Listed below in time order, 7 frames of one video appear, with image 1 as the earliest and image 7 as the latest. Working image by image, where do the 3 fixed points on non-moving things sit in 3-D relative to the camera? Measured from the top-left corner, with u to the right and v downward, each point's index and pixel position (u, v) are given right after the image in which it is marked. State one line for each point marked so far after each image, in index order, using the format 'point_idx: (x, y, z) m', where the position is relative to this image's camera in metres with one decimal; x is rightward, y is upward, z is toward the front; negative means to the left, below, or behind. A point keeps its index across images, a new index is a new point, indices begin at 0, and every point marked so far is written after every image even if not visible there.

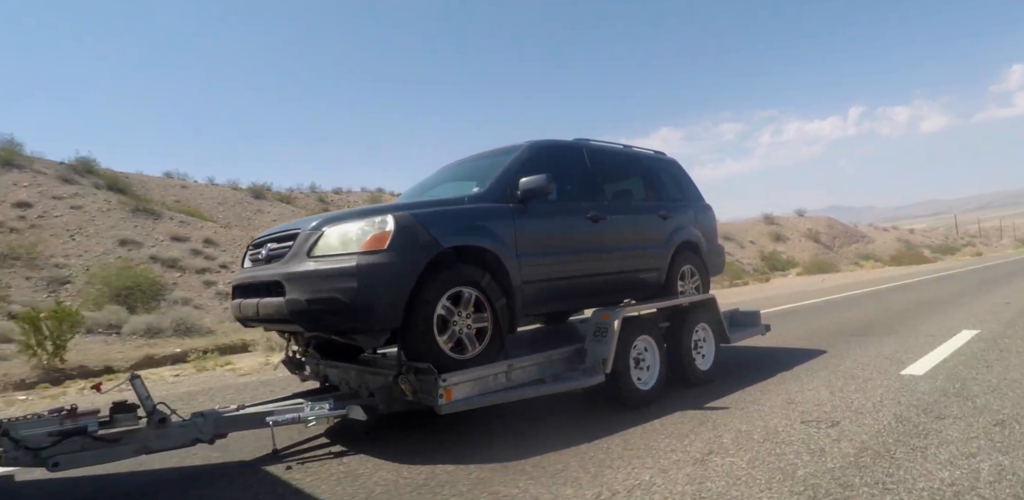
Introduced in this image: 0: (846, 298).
0: (+8.3, -1.0, +15.1) m
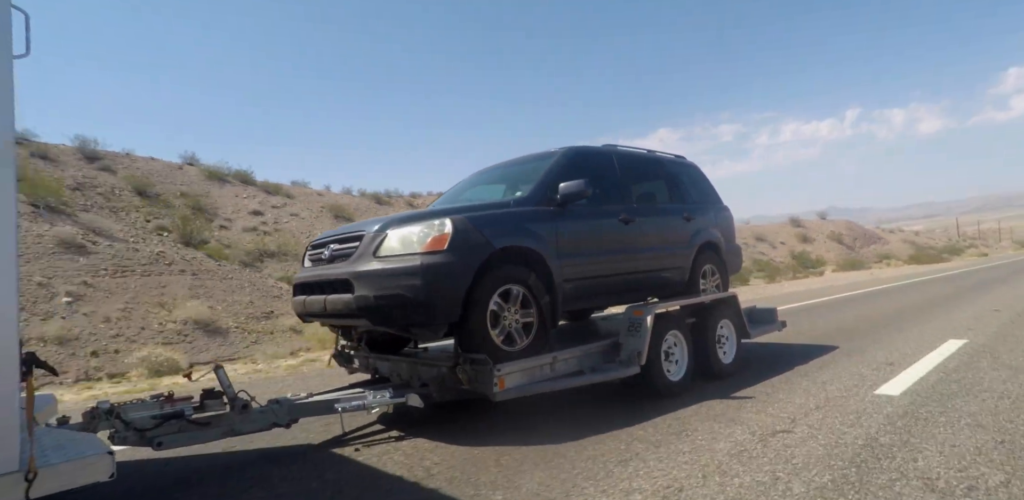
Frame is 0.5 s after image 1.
0: (+8.6, -1.1, +15.6) m
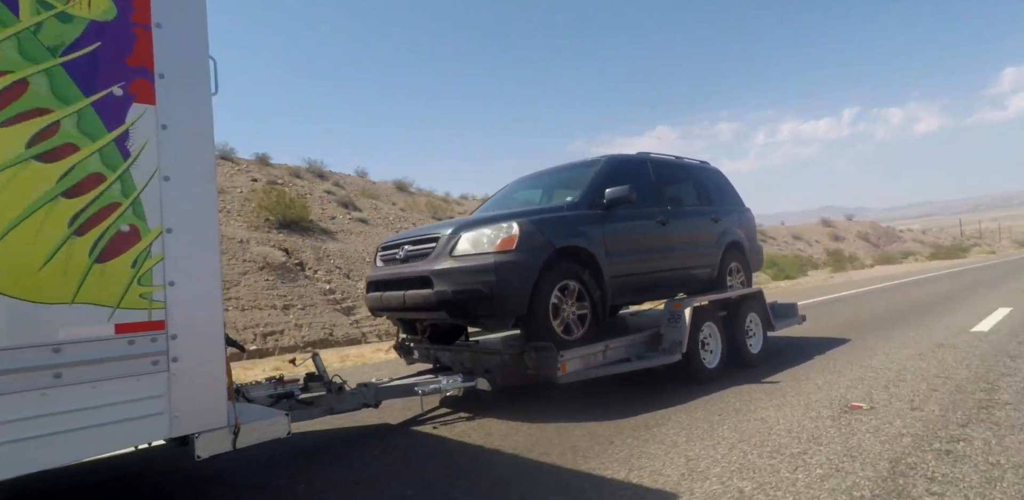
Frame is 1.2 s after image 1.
0: (+9.1, -1.0, +16.2) m
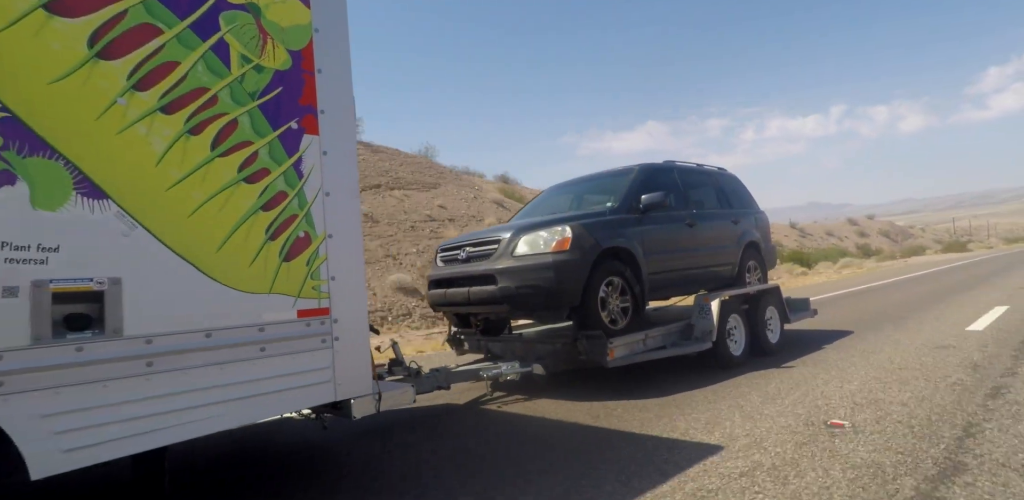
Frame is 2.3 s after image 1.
0: (+9.6, -1.0, +16.9) m
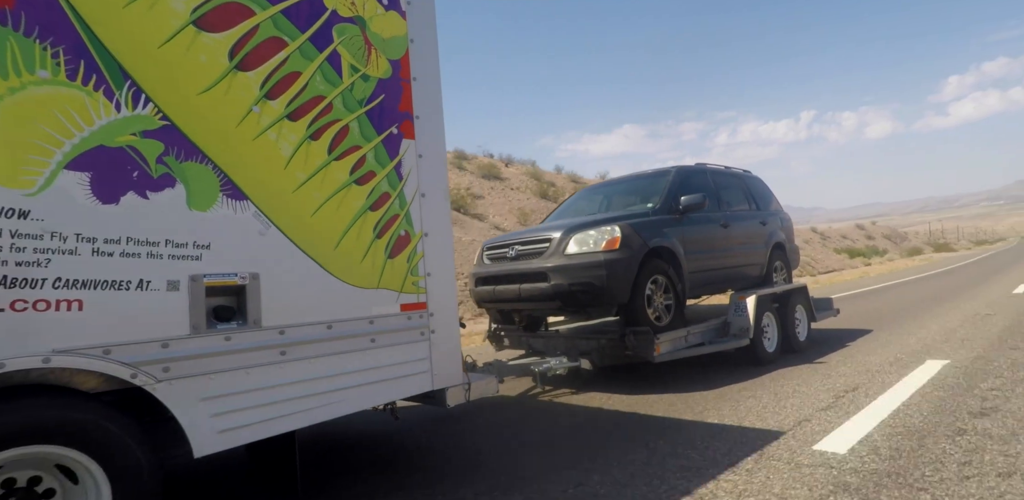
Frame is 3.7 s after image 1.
0: (+10.0, -1.0, +17.2) m
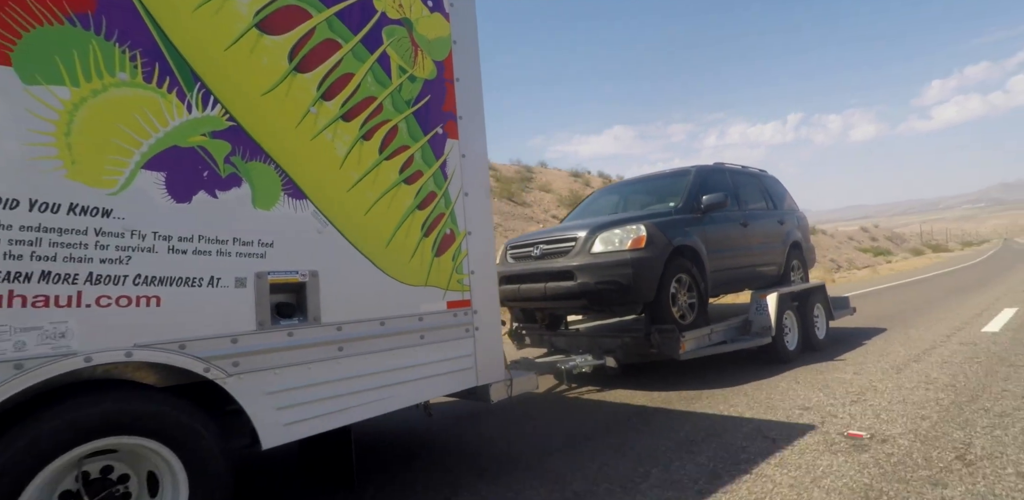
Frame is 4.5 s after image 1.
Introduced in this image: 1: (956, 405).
0: (+10.3, -1.0, +17.2) m
1: (+4.0, -1.4, +5.7) m
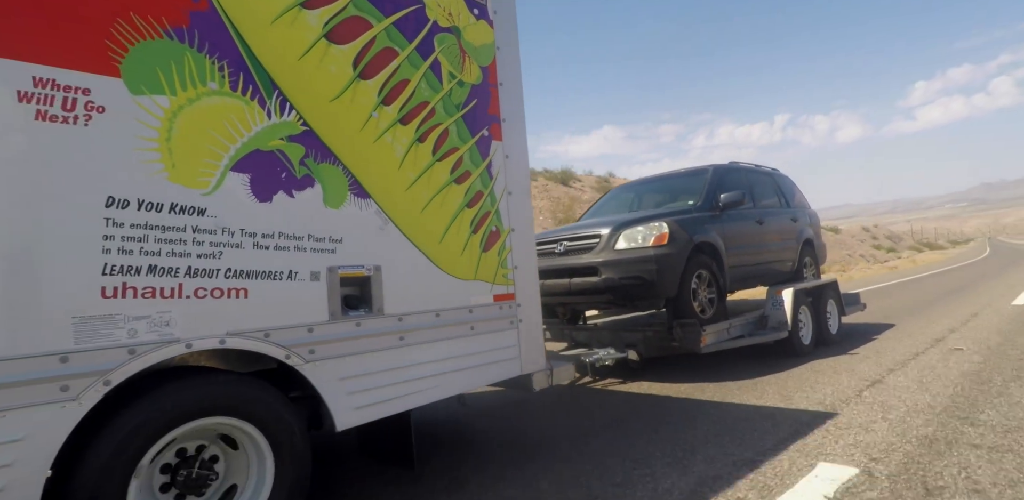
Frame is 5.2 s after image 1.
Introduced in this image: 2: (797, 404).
0: (+10.6, -0.9, +17.4) m
1: (+4.2, -1.4, +5.9) m
2: (+2.6, -1.4, +5.7) m
